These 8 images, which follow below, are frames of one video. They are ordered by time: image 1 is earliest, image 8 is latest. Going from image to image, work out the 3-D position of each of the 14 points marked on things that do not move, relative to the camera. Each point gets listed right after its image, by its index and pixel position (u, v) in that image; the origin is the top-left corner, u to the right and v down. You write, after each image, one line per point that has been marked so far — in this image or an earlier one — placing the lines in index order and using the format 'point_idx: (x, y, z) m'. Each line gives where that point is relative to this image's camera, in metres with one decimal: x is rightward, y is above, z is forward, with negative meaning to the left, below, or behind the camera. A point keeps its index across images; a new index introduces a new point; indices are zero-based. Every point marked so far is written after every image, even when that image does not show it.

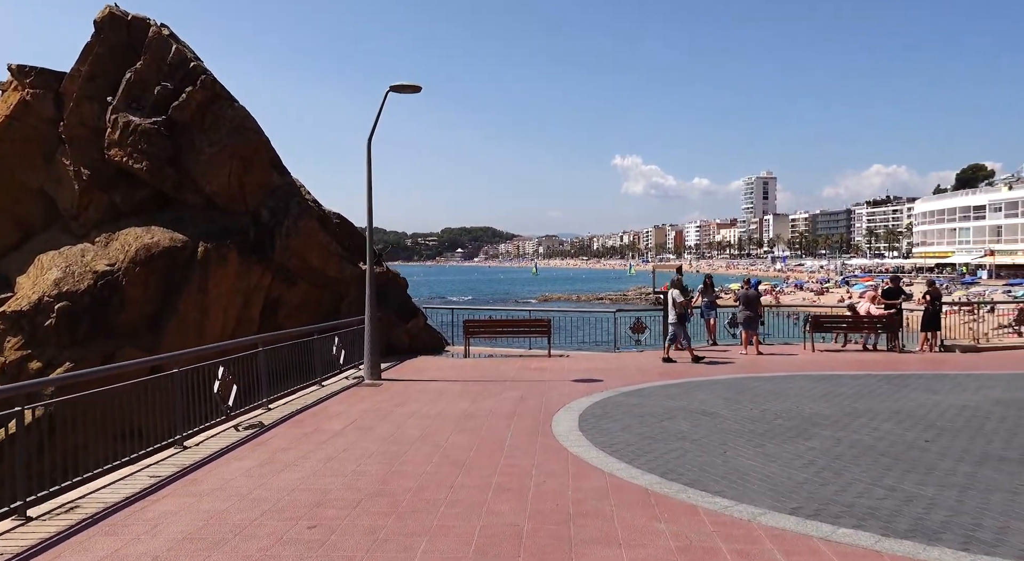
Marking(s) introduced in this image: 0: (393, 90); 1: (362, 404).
0: (-1.8, +3.0, +11.5) m
1: (-1.9, -1.6, +9.4) m
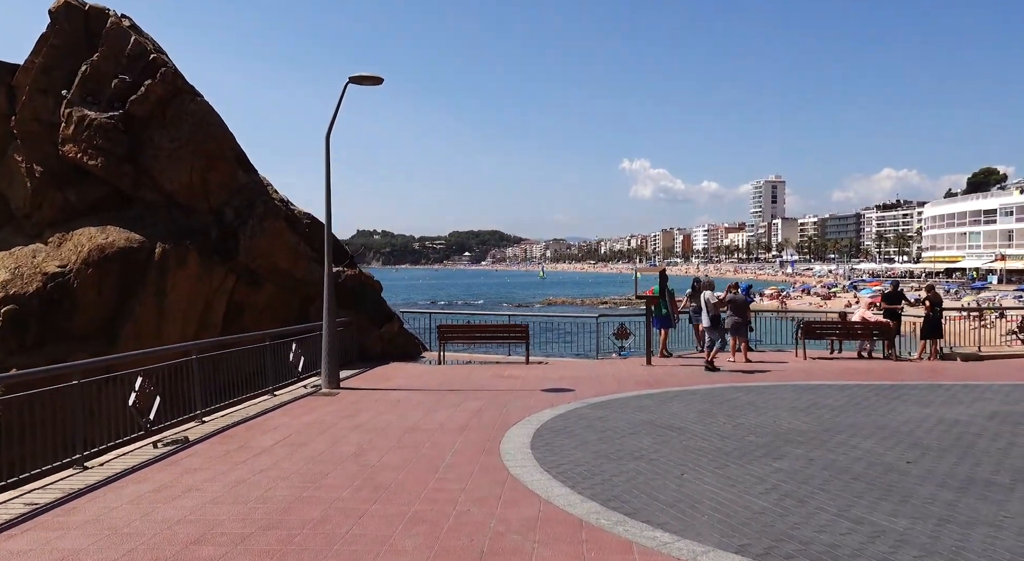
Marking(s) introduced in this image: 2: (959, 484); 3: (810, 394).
0: (-2.3, +3.0, +10.9) m
1: (-2.4, -1.6, +8.7) m
2: (+3.7, -1.7, +6.1) m
3: (+4.4, -1.7, +11.0) m
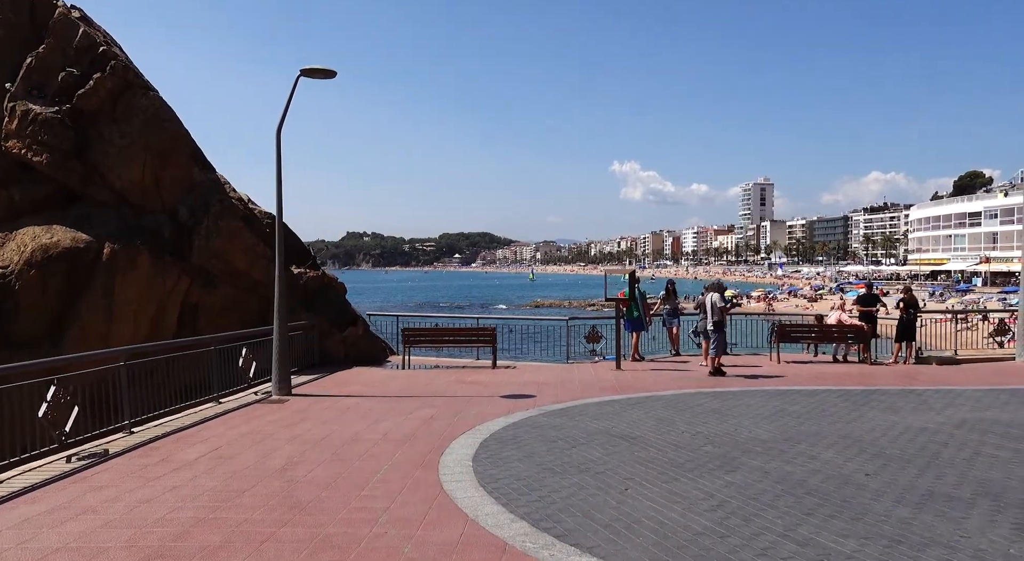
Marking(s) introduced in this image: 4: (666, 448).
0: (-2.9, +2.9, +10.5) m
1: (-3.0, -1.6, +8.3) m
2: (+3.1, -1.7, +5.7) m
3: (+3.8, -1.7, +10.6) m
4: (+1.6, -1.7, +7.5) m
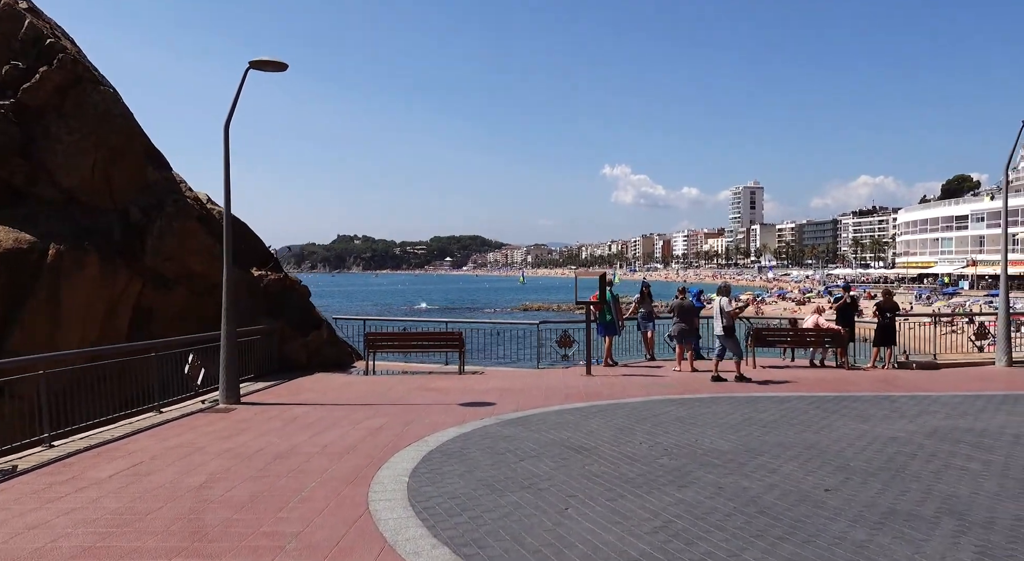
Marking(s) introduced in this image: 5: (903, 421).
0: (-3.5, +2.9, +10.0) m
1: (-3.5, -1.7, +7.8) m
2: (+2.6, -1.7, +5.3) m
3: (+3.2, -1.8, +10.2) m
4: (+1.0, -1.7, +7.1) m
5: (+4.8, -1.7, +9.0) m
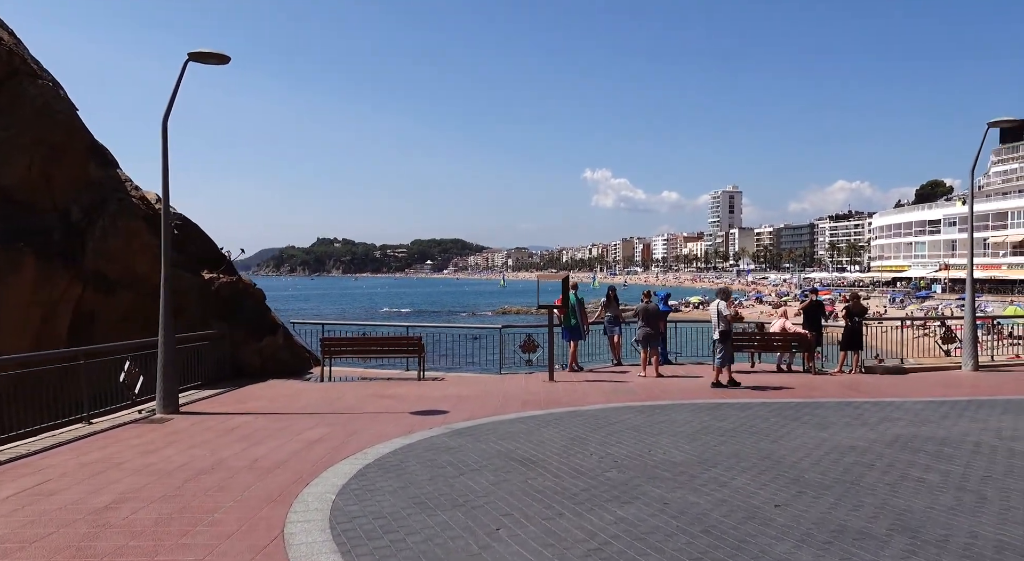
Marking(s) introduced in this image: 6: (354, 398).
0: (-4.1, +2.8, +9.6) m
1: (-4.1, -1.7, +7.4) m
2: (+2.1, -1.7, +5.0) m
3: (+2.6, -1.8, +9.9) m
4: (+0.5, -1.8, +6.7) m
5: (+4.2, -1.8, +8.8) m
6: (-2.4, -1.8, +11.5) m
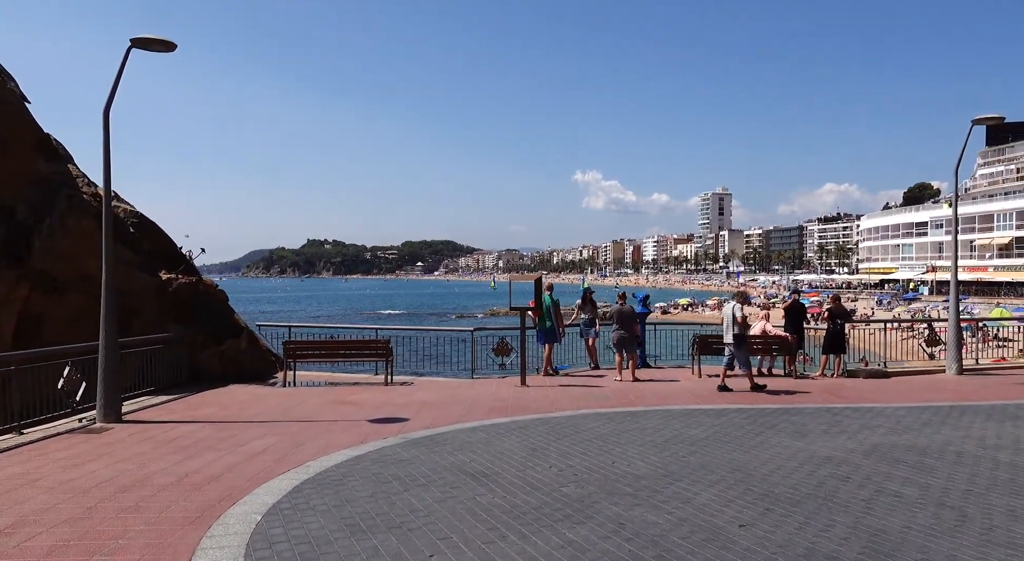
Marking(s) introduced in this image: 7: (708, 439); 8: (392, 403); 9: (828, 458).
0: (-4.6, +2.8, +9.0) m
1: (-4.5, -1.7, +6.8) m
2: (+1.7, -1.7, +4.6) m
3: (+2.1, -1.8, +9.5) m
4: (+0.1, -1.8, +6.3) m
5: (+3.7, -1.8, +8.3) m
6: (-2.9, -1.8, +11.0) m
7: (+2.2, -1.8, +8.3) m
8: (-1.8, -1.8, +11.0) m
9: (+3.1, -1.8, +7.4) m
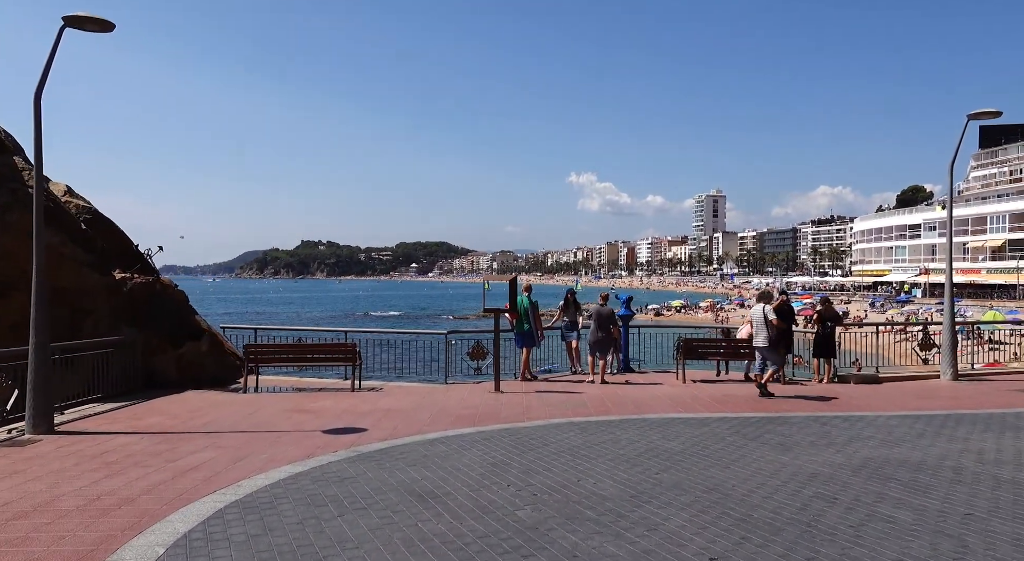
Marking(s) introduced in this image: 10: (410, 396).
0: (-5.0, +2.8, +8.3) m
1: (-4.9, -1.7, +6.1) m
2: (+1.3, -1.7, +3.9) m
3: (+1.7, -1.8, +8.8) m
4: (-0.3, -1.8, +5.6) m
5: (+3.3, -1.8, +7.7) m
6: (-3.4, -1.8, +10.3) m
7: (+1.8, -1.8, +7.7) m
8: (-2.2, -1.8, +10.3) m
9: (+2.8, -1.8, +6.7) m
10: (-1.6, -1.8, +11.8) m
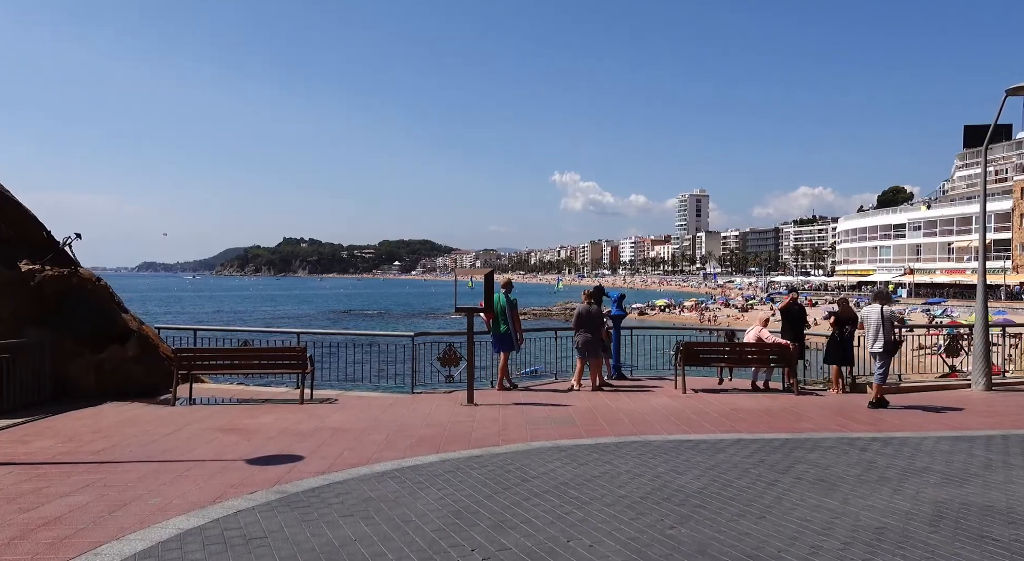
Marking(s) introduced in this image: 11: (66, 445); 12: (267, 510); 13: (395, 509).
0: (-5.2, +2.9, +6.5) m
1: (-5.1, -1.6, +4.3) m
2: (+1.2, -1.7, +2.3) m
3: (+1.5, -1.8, +7.2) m
4: (-0.5, -1.7, +3.9) m
5: (+3.1, -1.7, +6.1) m
6: (-3.7, -1.7, +8.5) m
7: (+1.6, -1.7, +6.0) m
8: (-2.5, -1.7, +8.5) m
9: (+2.5, -1.7, +5.1) m
10: (-1.9, -1.8, +10.0) m
11: (-4.6, -1.7, +7.7) m
12: (-1.8, -1.7, +5.5) m
13: (-0.9, -1.7, +5.6) m
